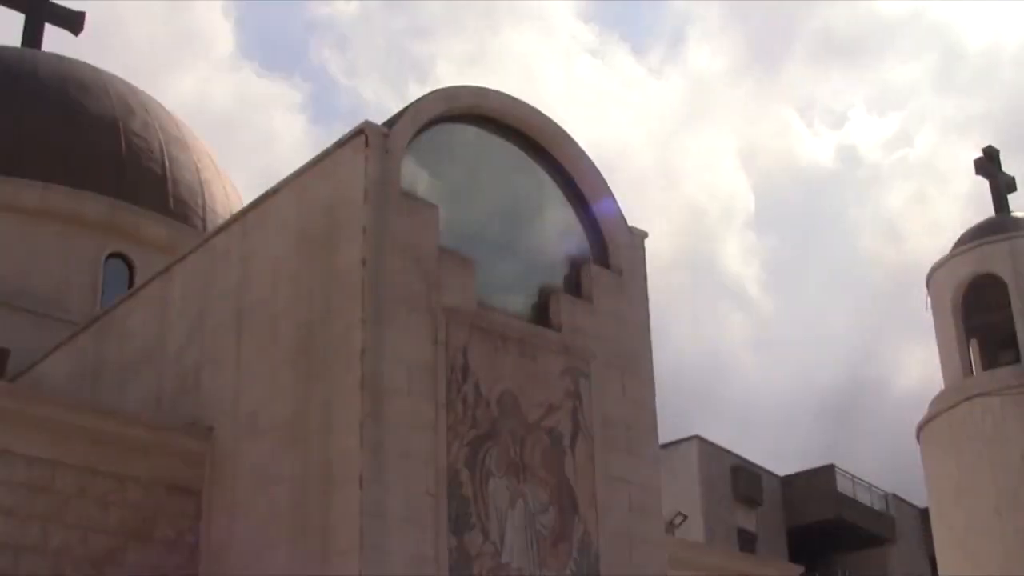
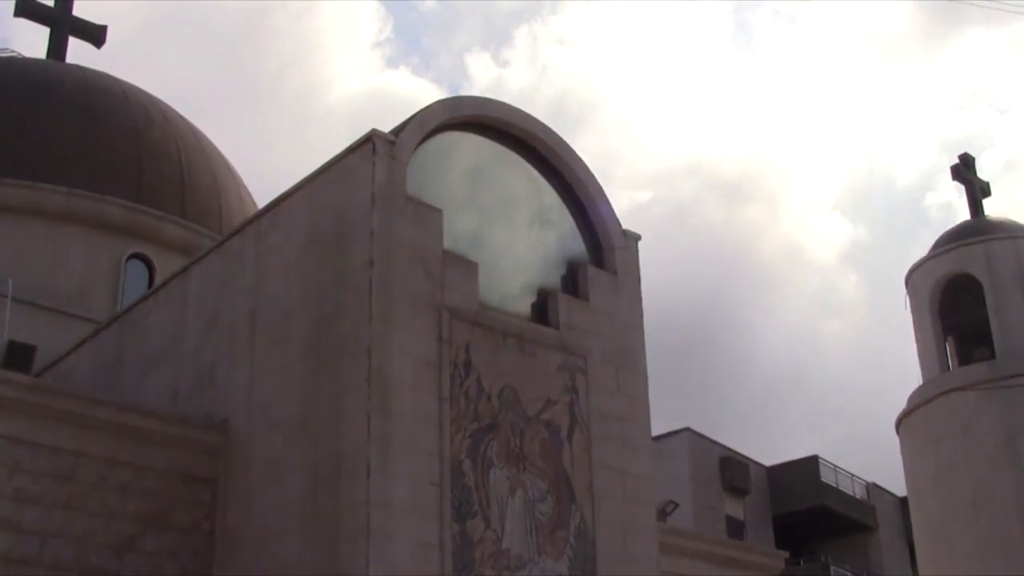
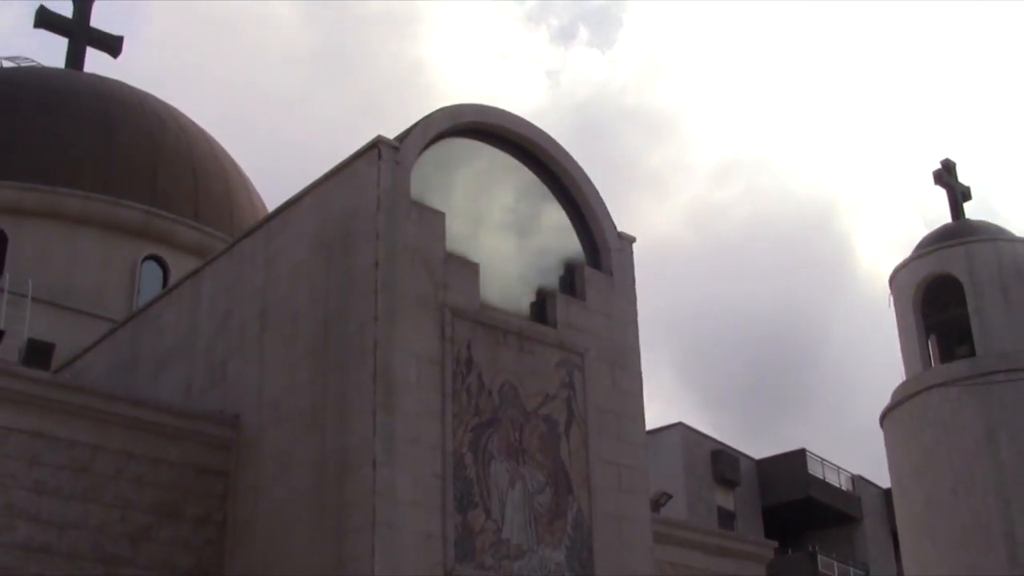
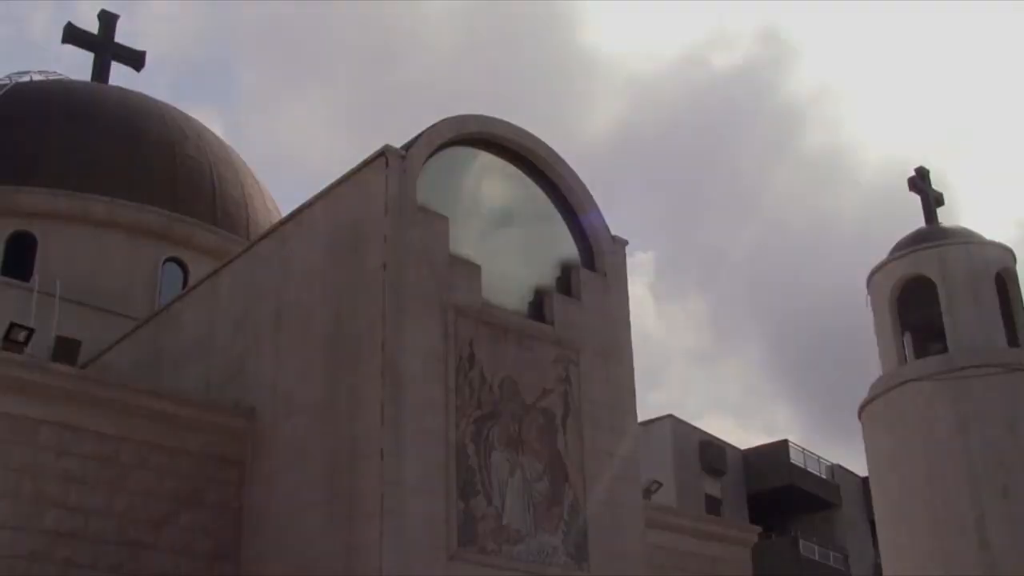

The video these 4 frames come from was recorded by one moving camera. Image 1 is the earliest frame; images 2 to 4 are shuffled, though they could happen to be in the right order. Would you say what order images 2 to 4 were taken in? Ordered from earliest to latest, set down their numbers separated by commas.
2, 3, 4
